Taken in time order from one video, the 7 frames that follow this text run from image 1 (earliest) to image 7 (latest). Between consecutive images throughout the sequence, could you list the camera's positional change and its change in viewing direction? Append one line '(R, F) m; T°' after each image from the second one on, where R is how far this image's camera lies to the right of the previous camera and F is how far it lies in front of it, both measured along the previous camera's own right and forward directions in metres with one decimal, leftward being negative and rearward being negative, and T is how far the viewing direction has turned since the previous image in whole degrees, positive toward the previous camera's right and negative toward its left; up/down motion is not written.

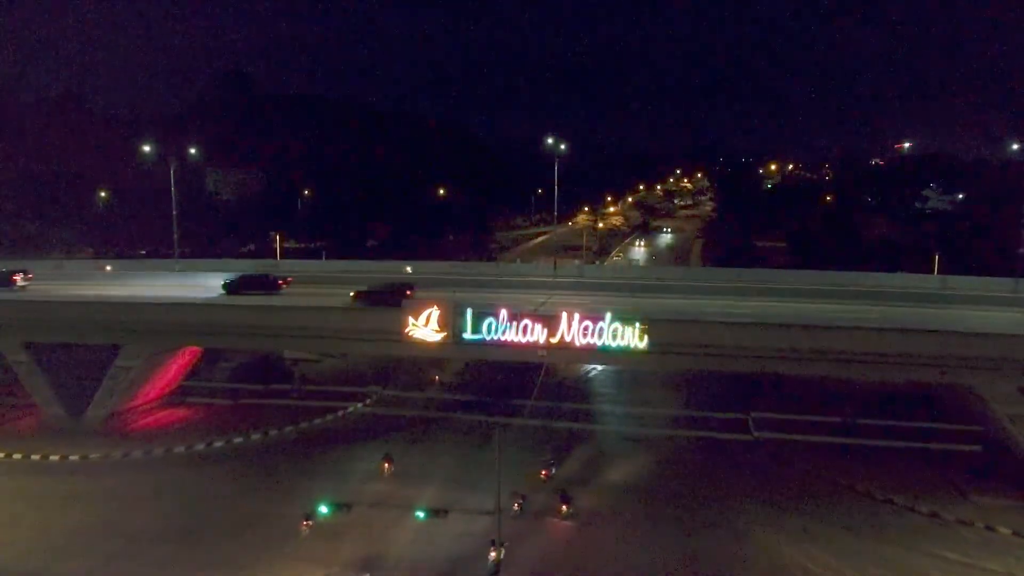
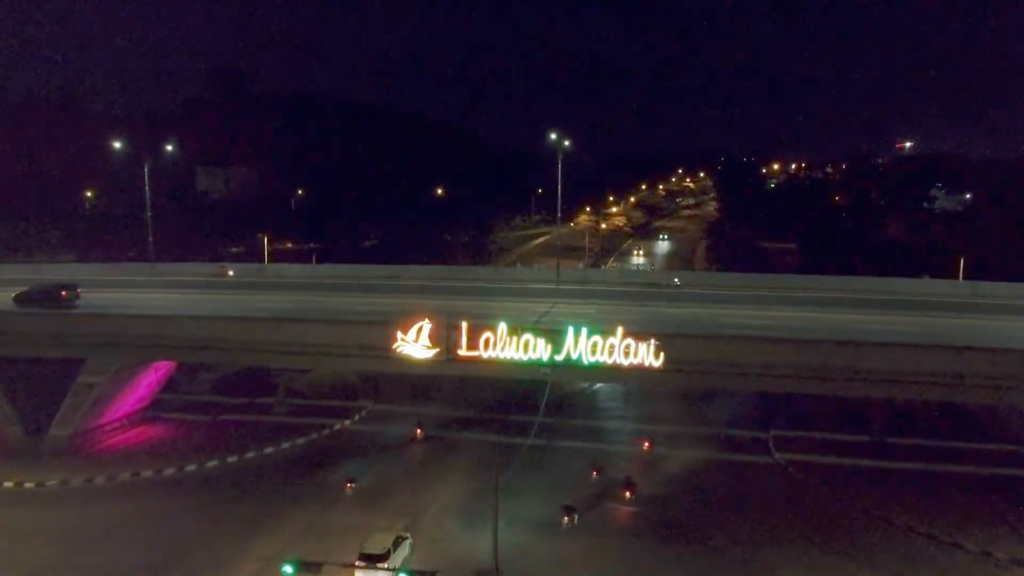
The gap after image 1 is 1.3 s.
(0.0, +2.4) m; 0°
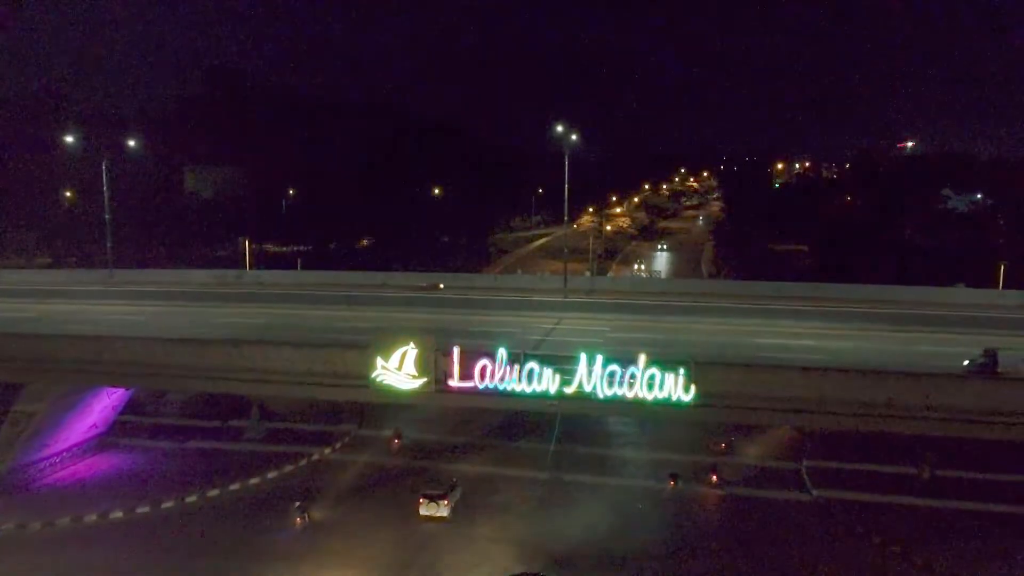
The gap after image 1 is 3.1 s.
(0.0, +3.4) m; 0°
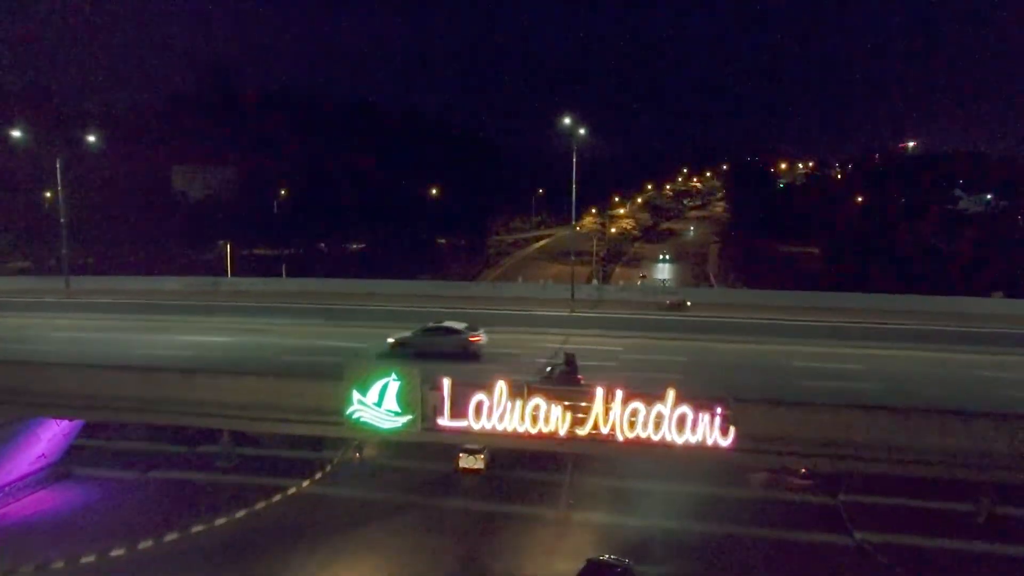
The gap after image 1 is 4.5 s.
(0.0, +2.9) m; 0°
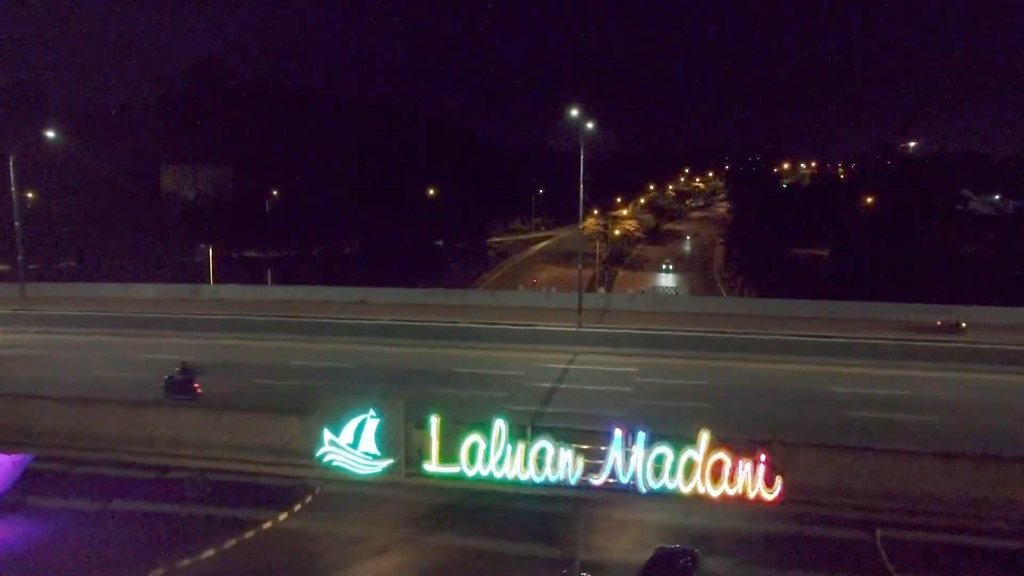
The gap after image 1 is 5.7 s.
(0.0, +2.4) m; 0°
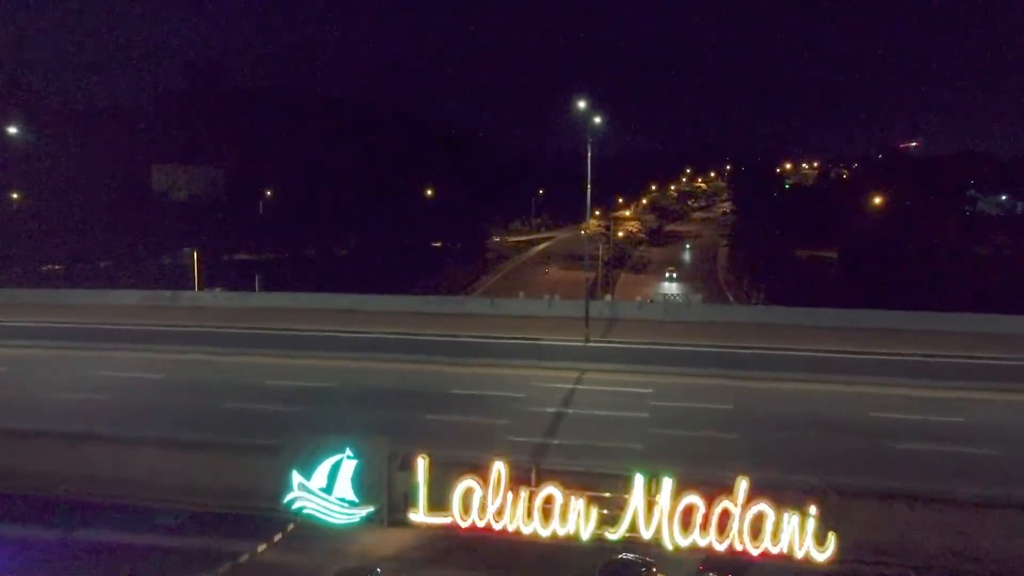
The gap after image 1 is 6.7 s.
(0.0, +1.9) m; 0°
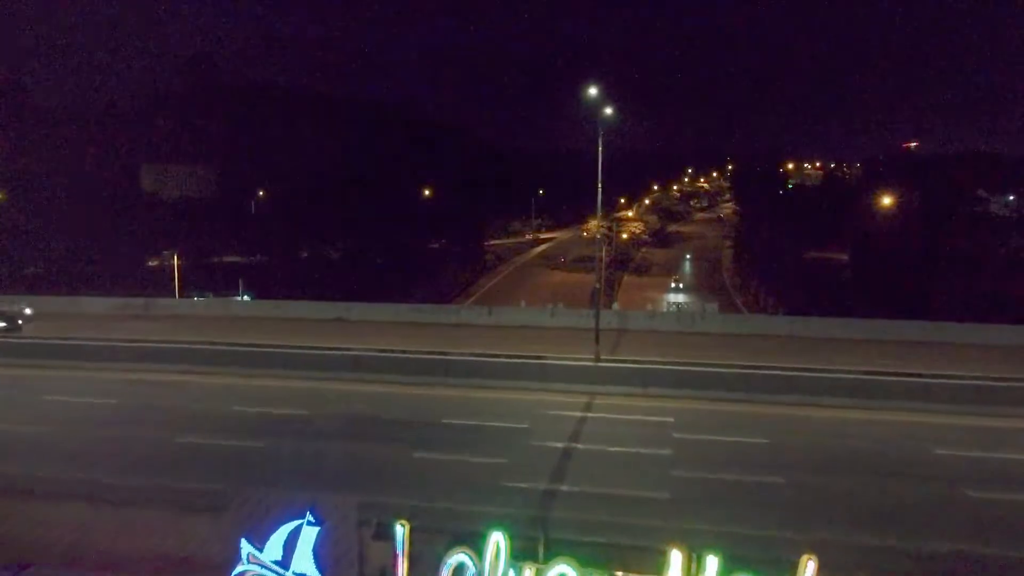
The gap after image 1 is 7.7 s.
(0.0, +2.1) m; 0°
